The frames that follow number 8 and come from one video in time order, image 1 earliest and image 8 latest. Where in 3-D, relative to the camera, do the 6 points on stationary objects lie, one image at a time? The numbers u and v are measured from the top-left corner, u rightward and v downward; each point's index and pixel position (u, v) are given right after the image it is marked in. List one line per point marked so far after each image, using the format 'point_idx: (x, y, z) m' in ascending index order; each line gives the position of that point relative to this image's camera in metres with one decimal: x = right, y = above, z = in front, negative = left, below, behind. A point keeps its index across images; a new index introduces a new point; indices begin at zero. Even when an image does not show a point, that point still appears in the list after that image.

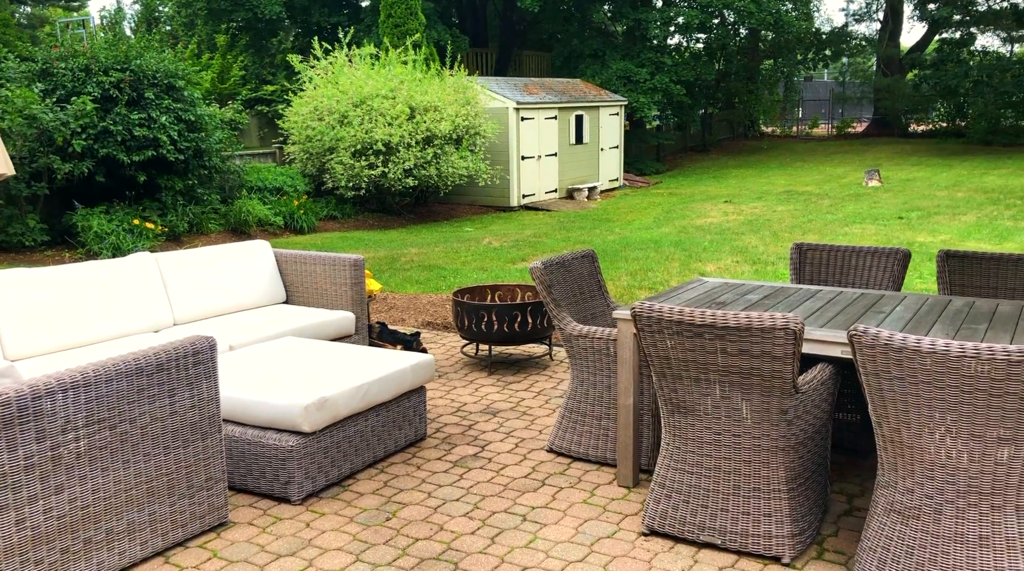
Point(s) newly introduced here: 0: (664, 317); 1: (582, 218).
0: (+0.5, -0.1, +3.2) m
1: (+1.1, +1.0, +14.3) m
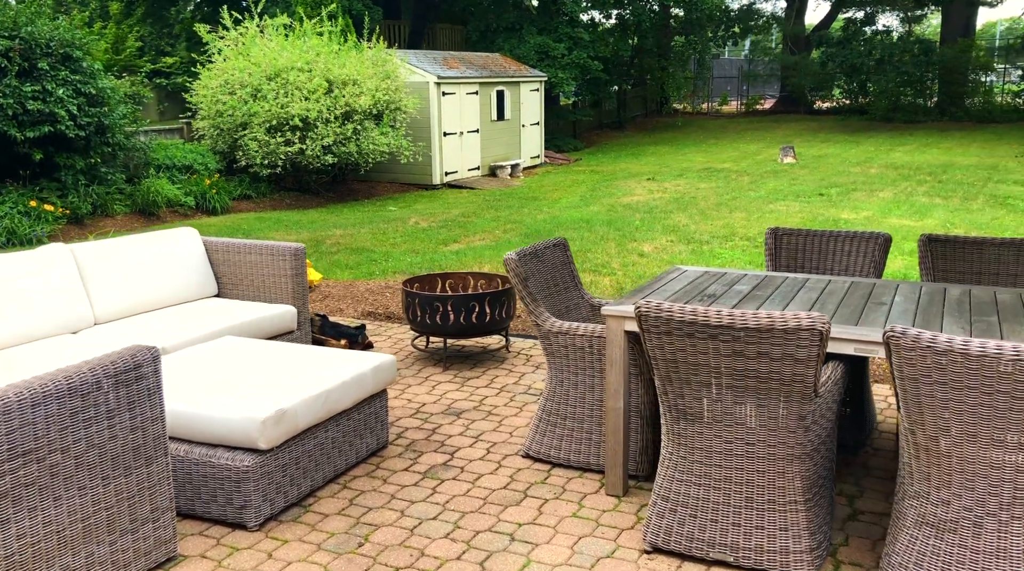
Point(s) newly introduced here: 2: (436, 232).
0: (+0.5, -0.1, +2.9) m
1: (-0.1, +1.3, +13.9) m
2: (-0.9, +0.6, +10.9) m
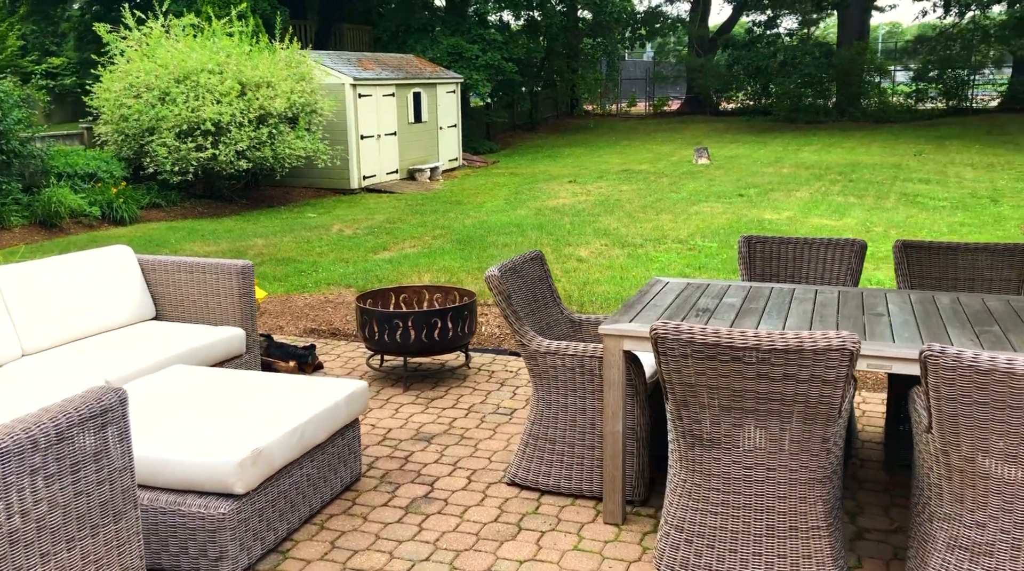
0: (+0.5, -0.2, +2.7) m
1: (-1.2, +1.2, +13.7) m
2: (-1.7, +0.5, +10.5) m
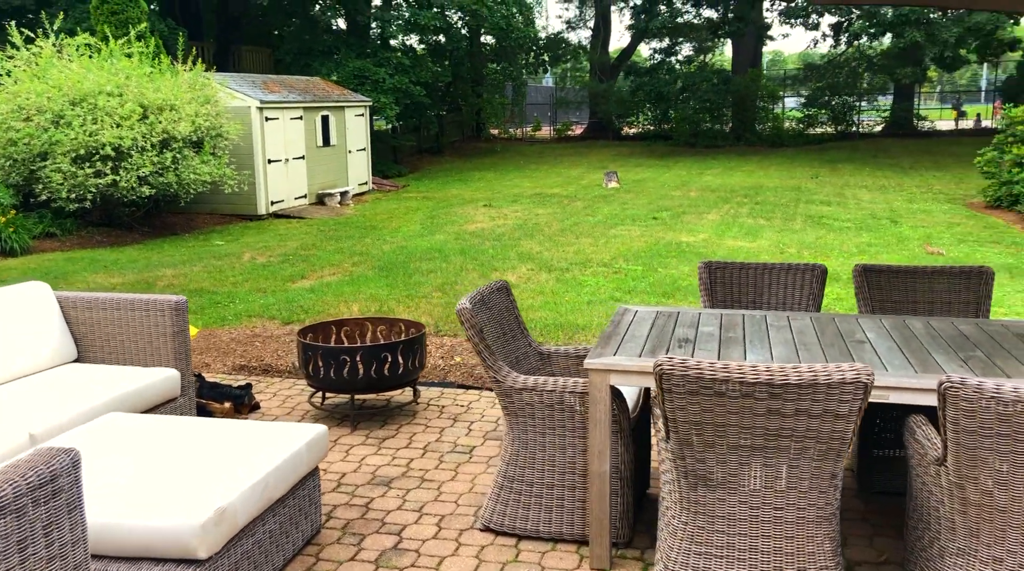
0: (+0.5, -0.3, +2.6) m
1: (-2.4, +0.8, +13.3) m
2: (-2.5, +0.2, +10.1) m
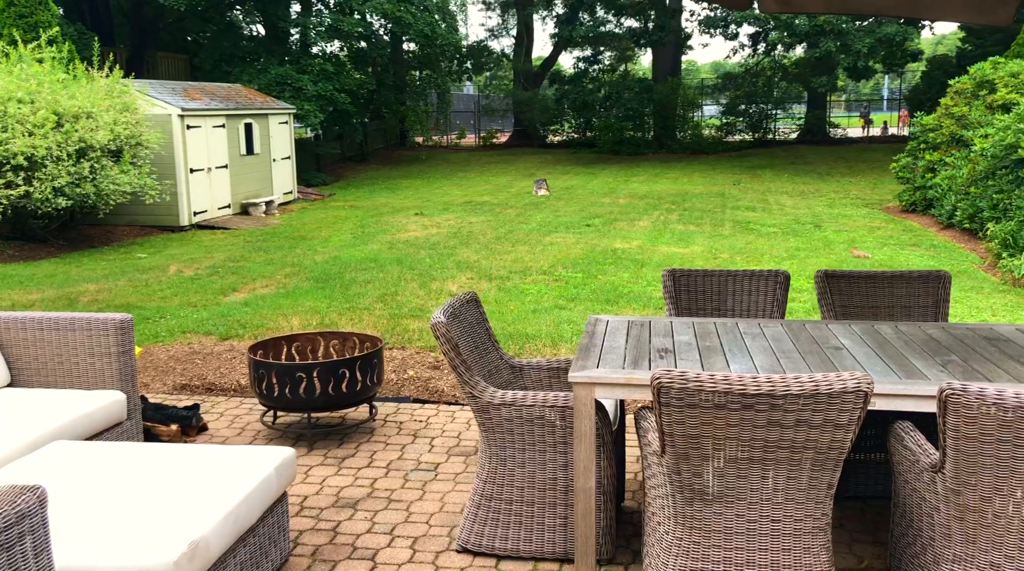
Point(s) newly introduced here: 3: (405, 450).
0: (+0.5, -0.3, +2.5) m
1: (-3.3, +0.7, +12.9) m
2: (-3.2, 0.0, +9.7) m
3: (-0.5, -0.8, +4.4) m
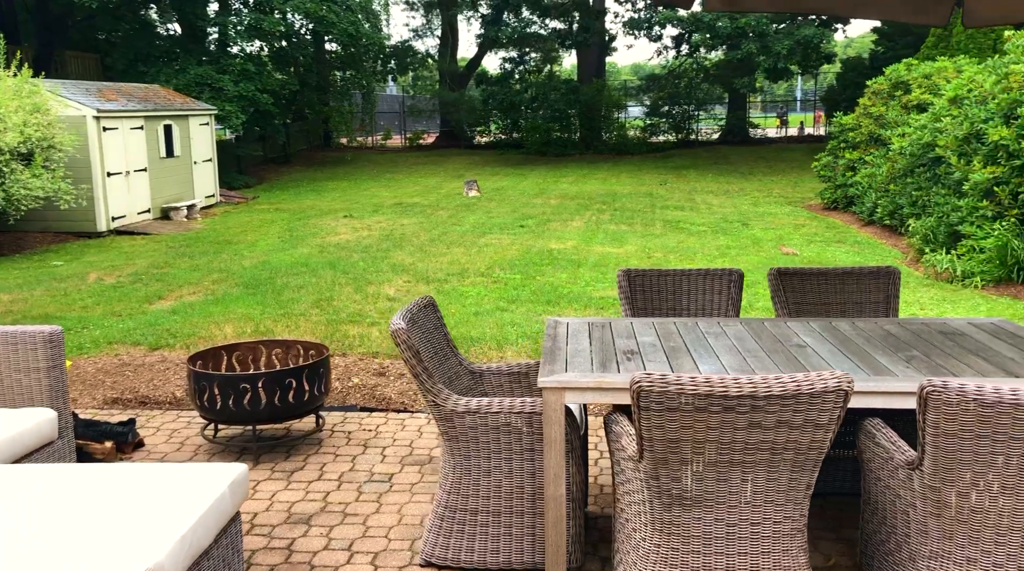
0: (+0.4, -0.3, +2.4) m
1: (-4.2, +0.6, +12.5) m
2: (-3.8, 0.0, +9.4) m
3: (-0.7, -0.8, +4.2) m
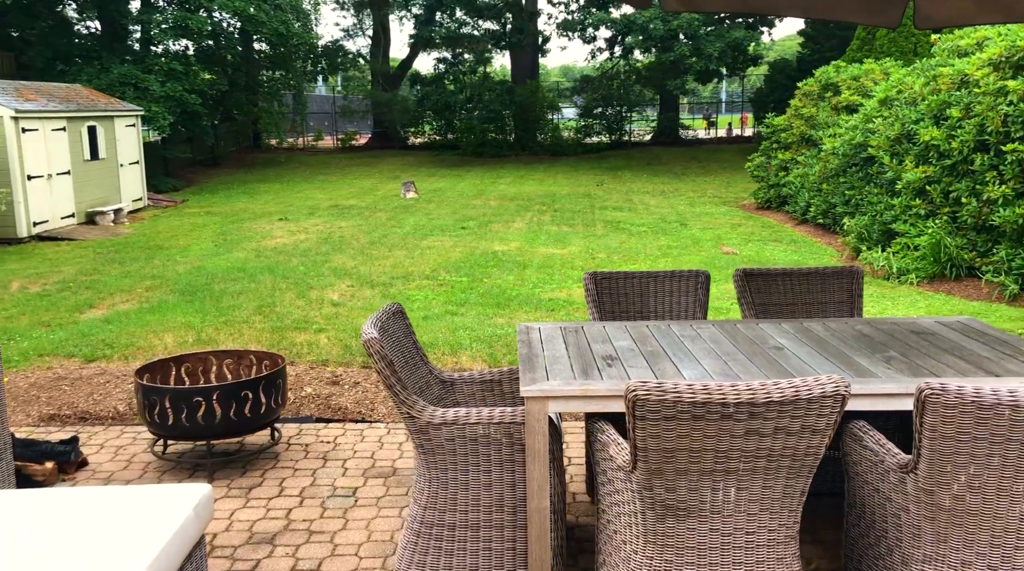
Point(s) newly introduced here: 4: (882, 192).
0: (+0.4, -0.3, +2.4) m
1: (-5.0, +0.5, +12.1) m
2: (-4.4, -0.1, +8.9) m
3: (-0.9, -0.8, +4.1) m
4: (+4.2, +1.0, +10.5) m
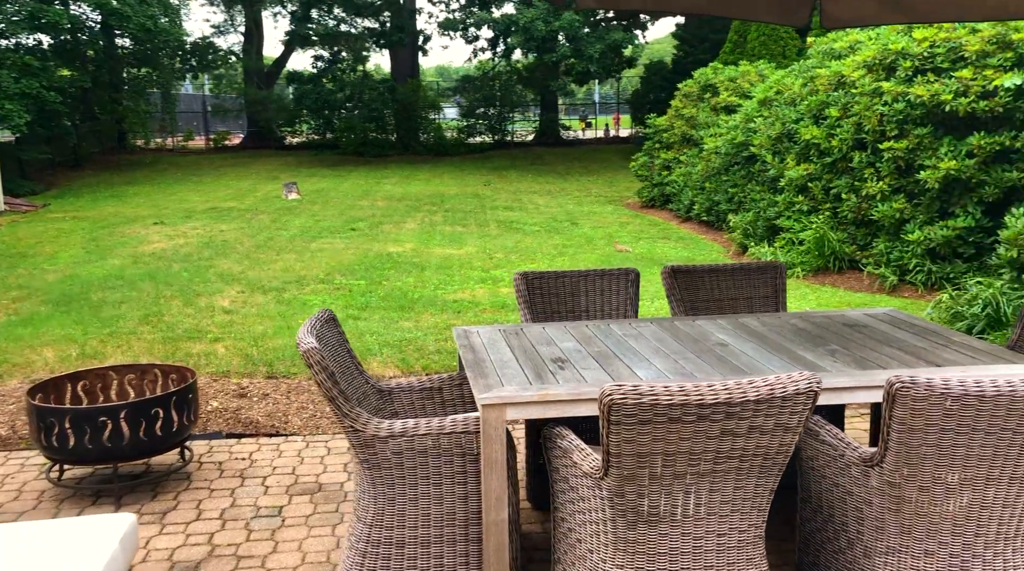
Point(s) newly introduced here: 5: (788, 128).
0: (+0.3, -0.3, +2.3) m
1: (-6.3, +0.3, +11.2) m
2: (-5.2, -0.2, +8.2) m
3: (-1.1, -0.9, +3.8) m
4: (+3.0, +1.1, +10.8) m
5: (+3.0, +1.7, +10.0) m
